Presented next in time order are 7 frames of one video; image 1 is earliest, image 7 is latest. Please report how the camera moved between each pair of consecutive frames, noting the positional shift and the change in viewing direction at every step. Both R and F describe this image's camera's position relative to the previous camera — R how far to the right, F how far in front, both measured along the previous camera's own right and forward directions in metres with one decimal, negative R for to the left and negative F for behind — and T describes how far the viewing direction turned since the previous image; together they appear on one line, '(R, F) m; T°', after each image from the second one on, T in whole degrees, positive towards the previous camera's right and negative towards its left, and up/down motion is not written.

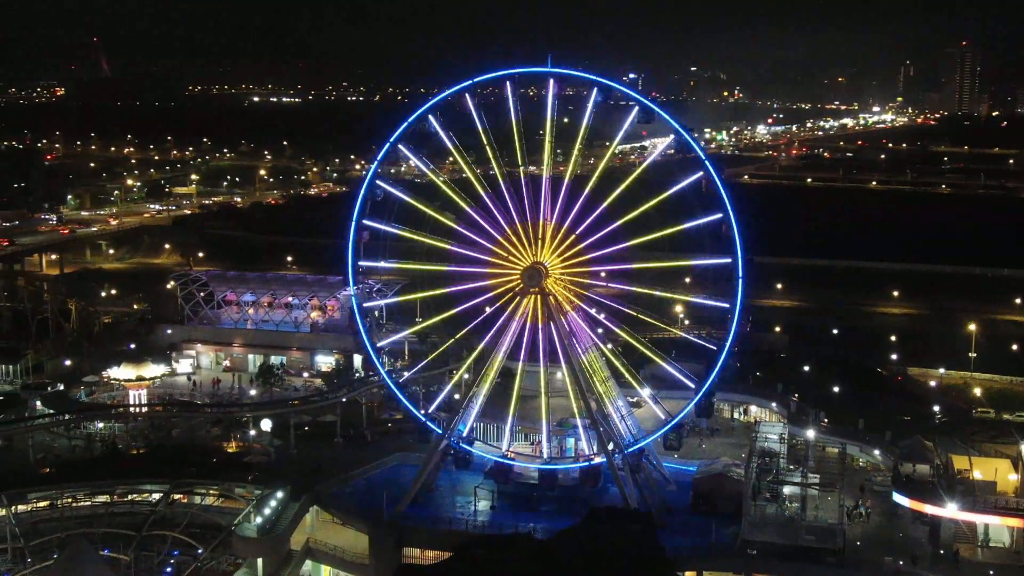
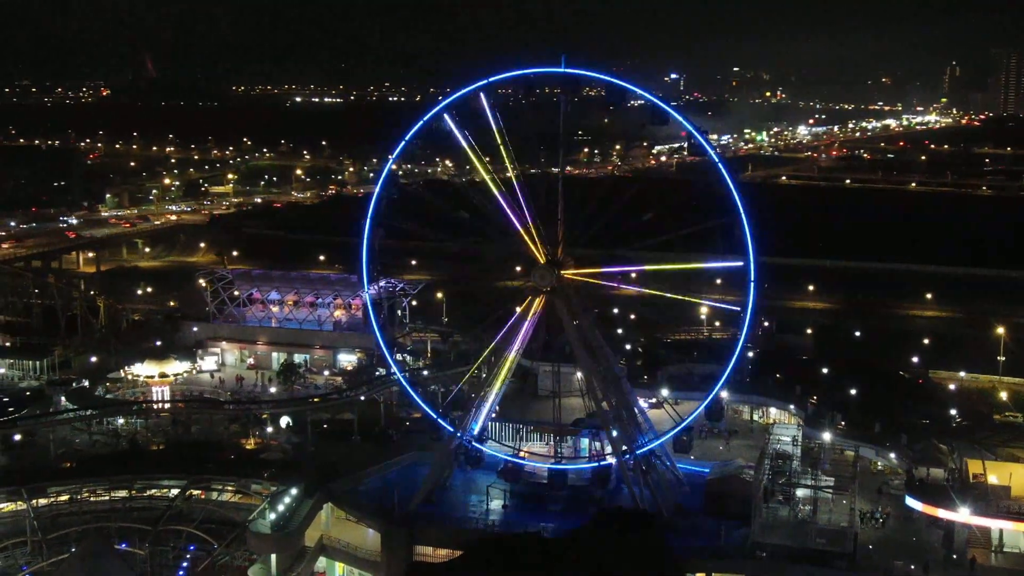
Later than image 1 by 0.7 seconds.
(+0.2, 0.0) m; -2°
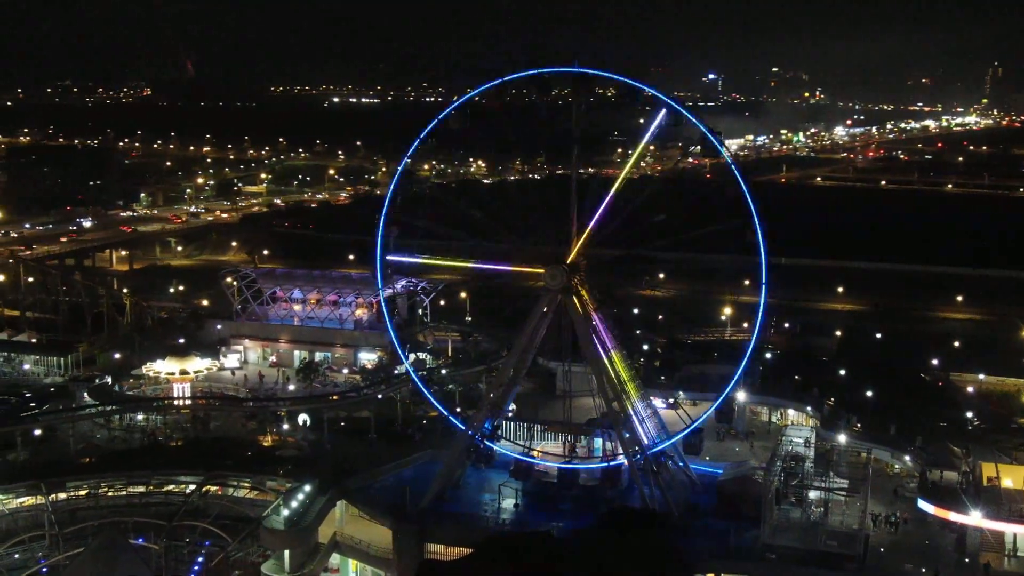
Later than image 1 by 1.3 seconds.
(+0.2, 0.0) m; -2°
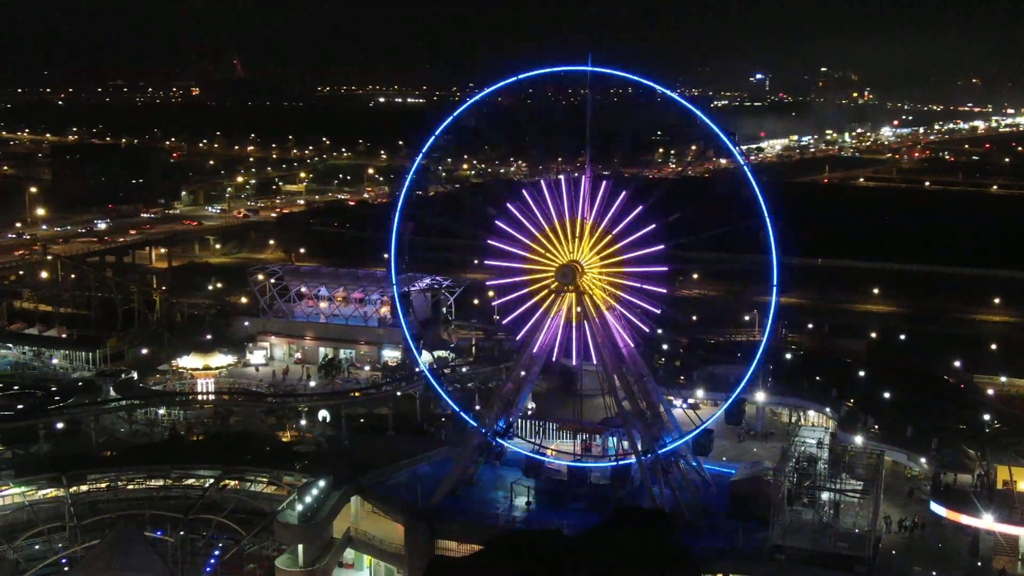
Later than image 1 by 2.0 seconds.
(+0.2, 0.0) m; -2°
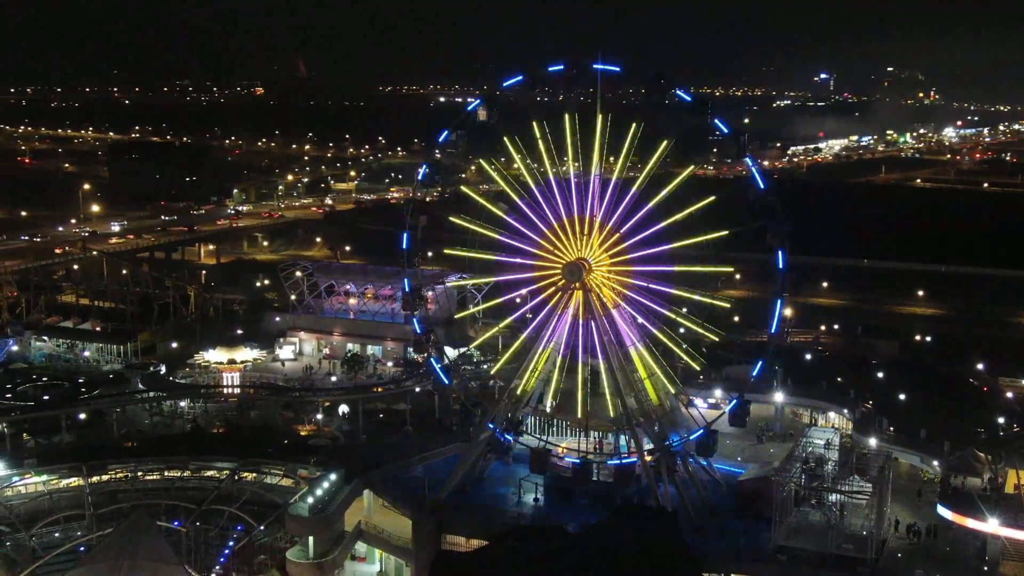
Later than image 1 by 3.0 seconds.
(+0.4, 0.0) m; -2°
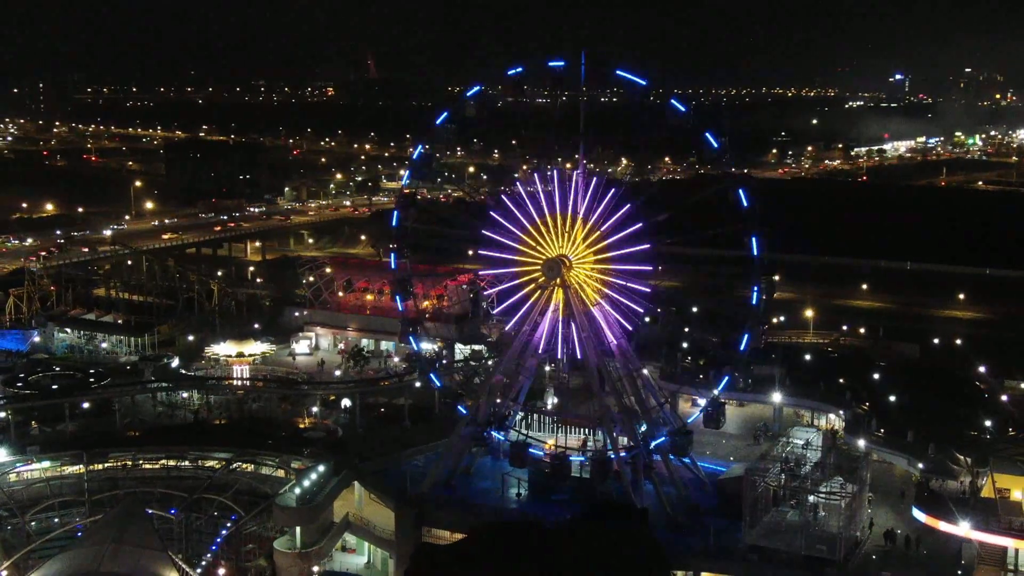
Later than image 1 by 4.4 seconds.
(+0.7, -0.1) m; -2°
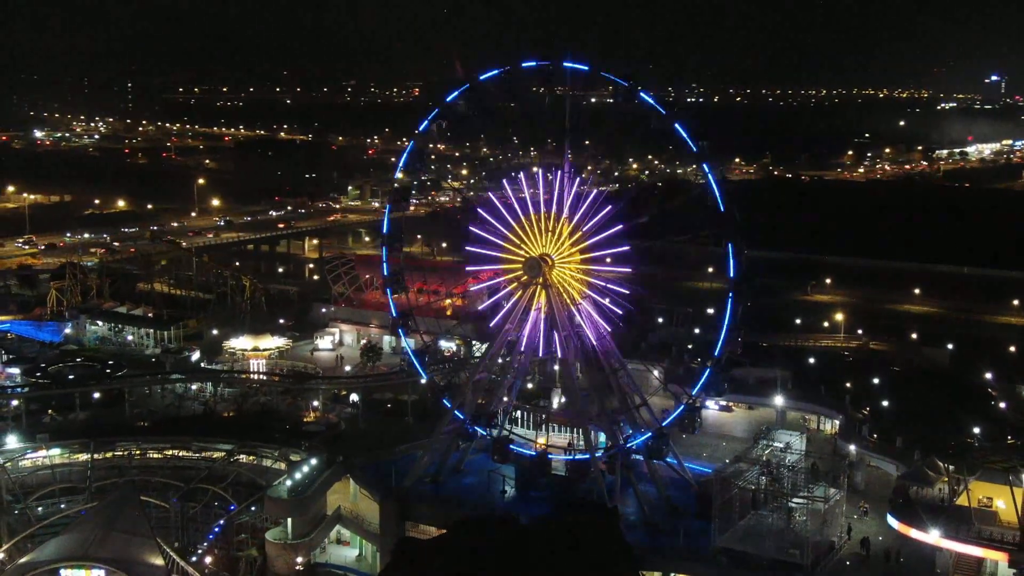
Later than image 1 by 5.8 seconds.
(+0.8, -0.1) m; -3°
